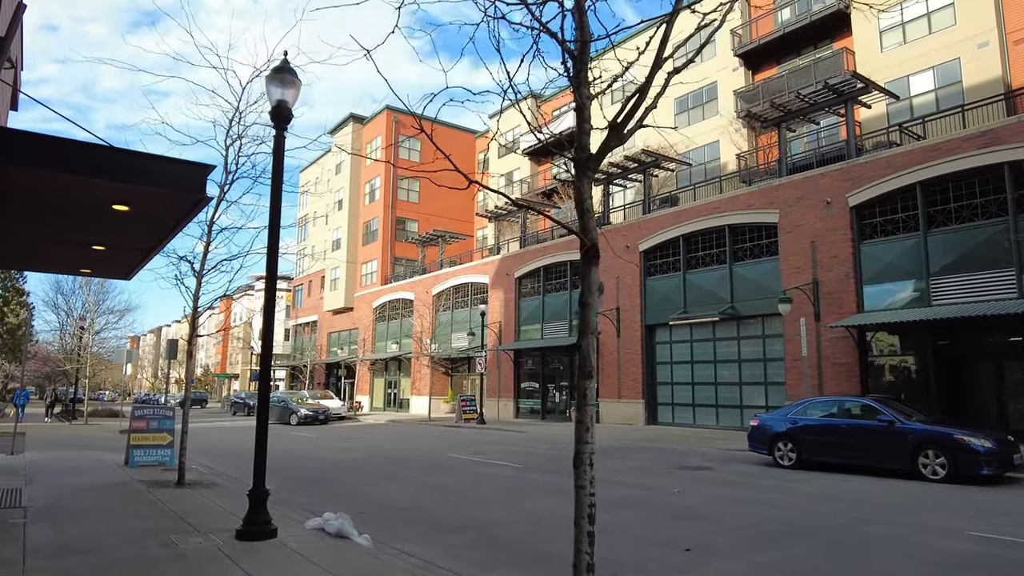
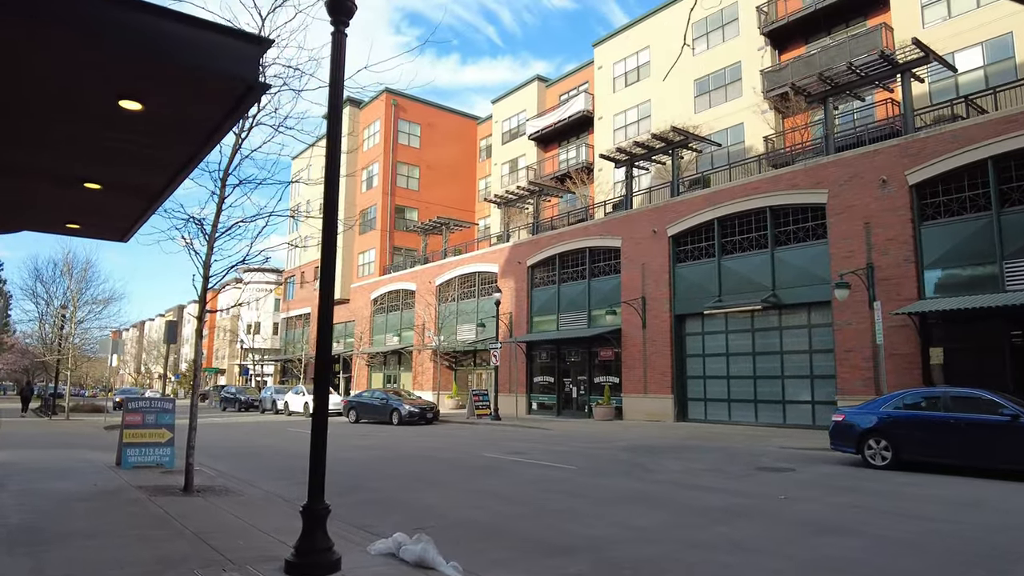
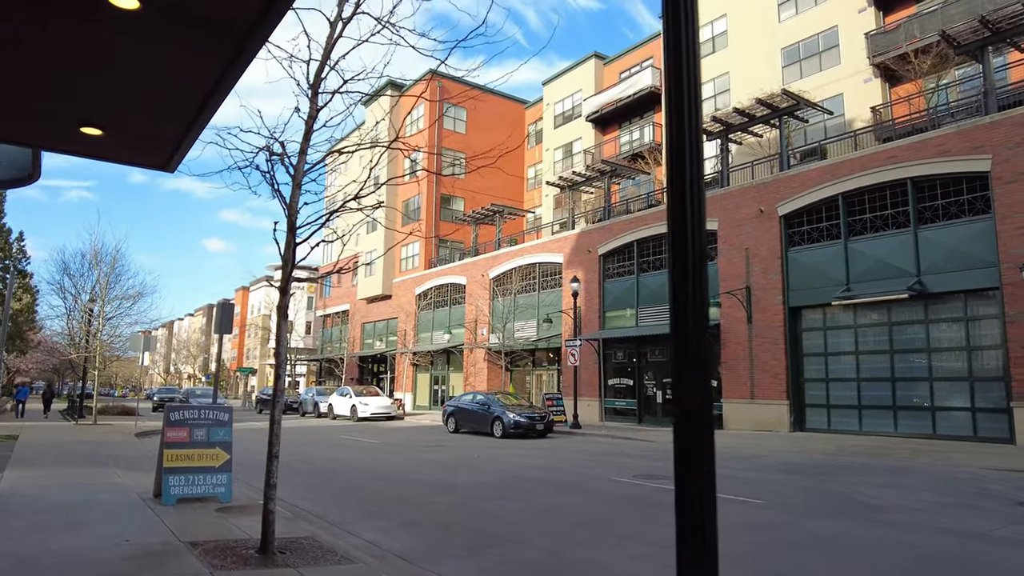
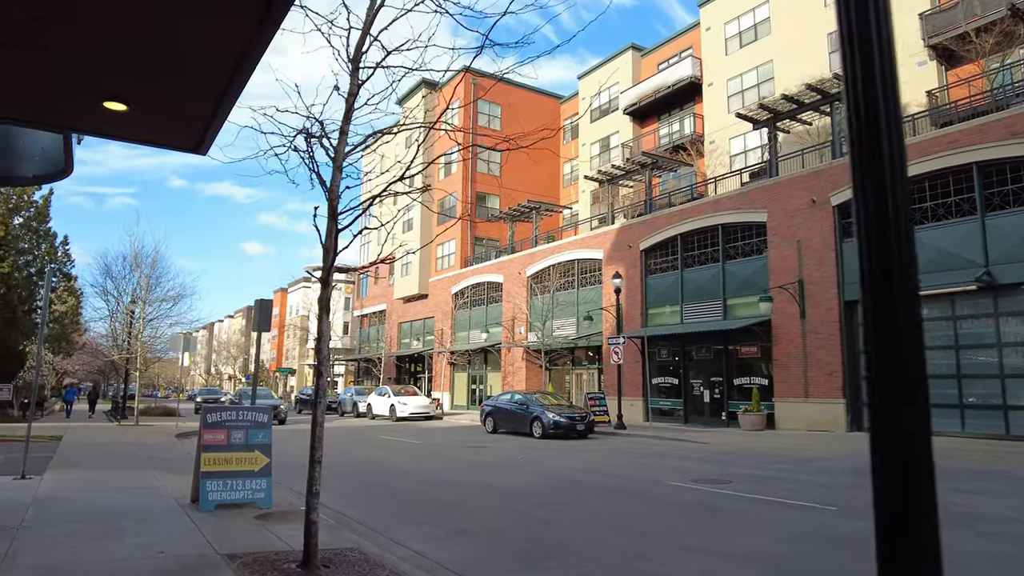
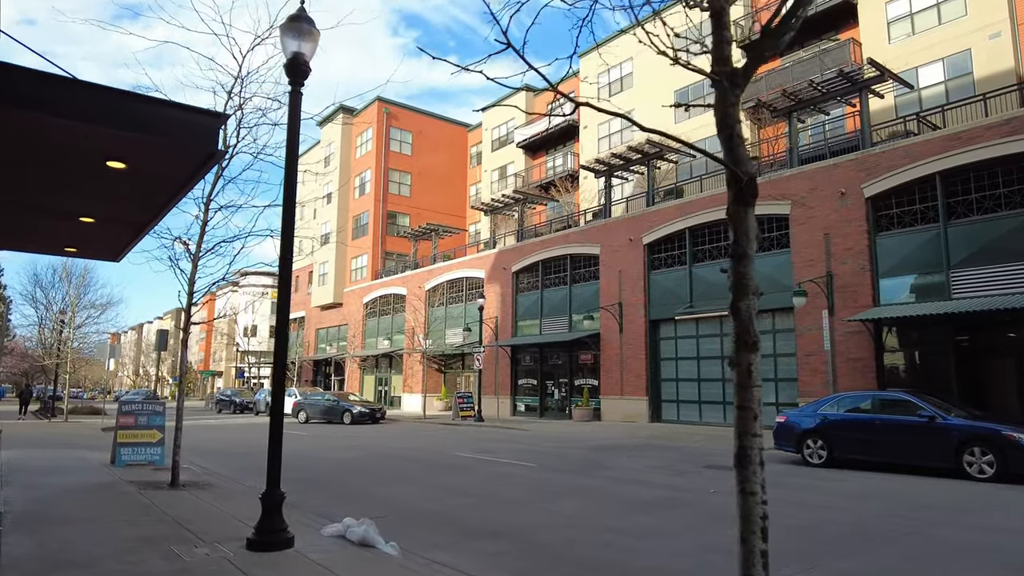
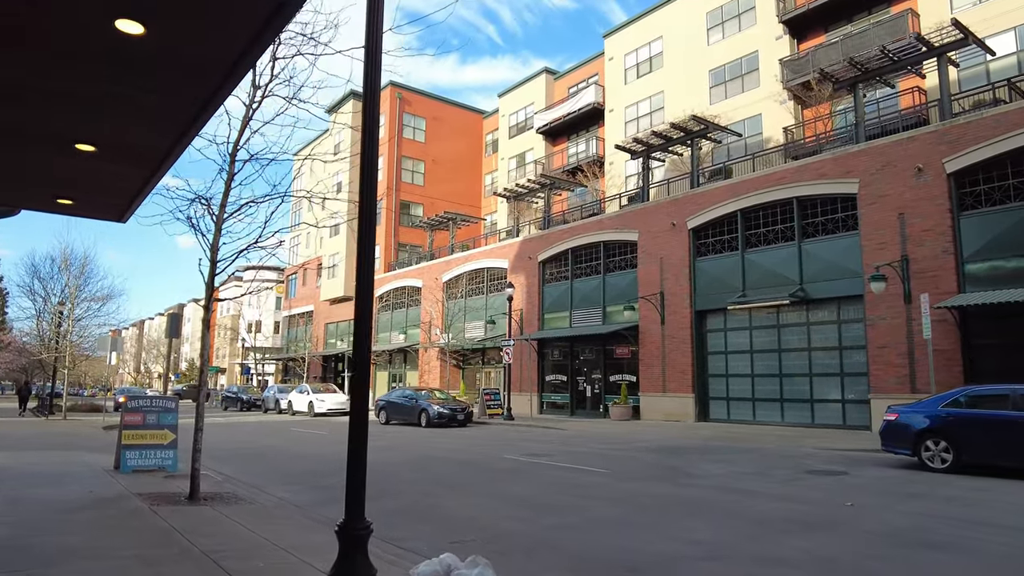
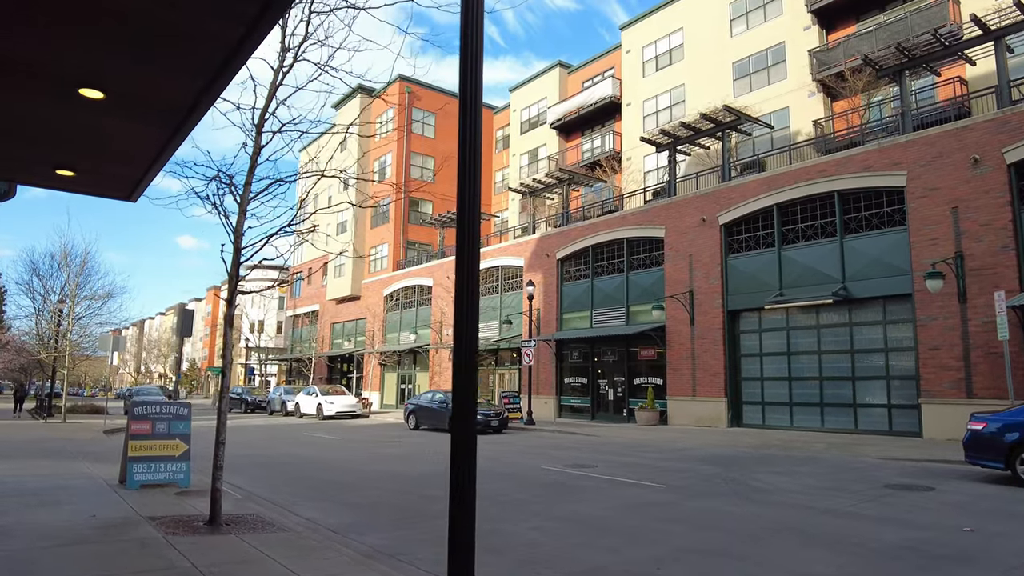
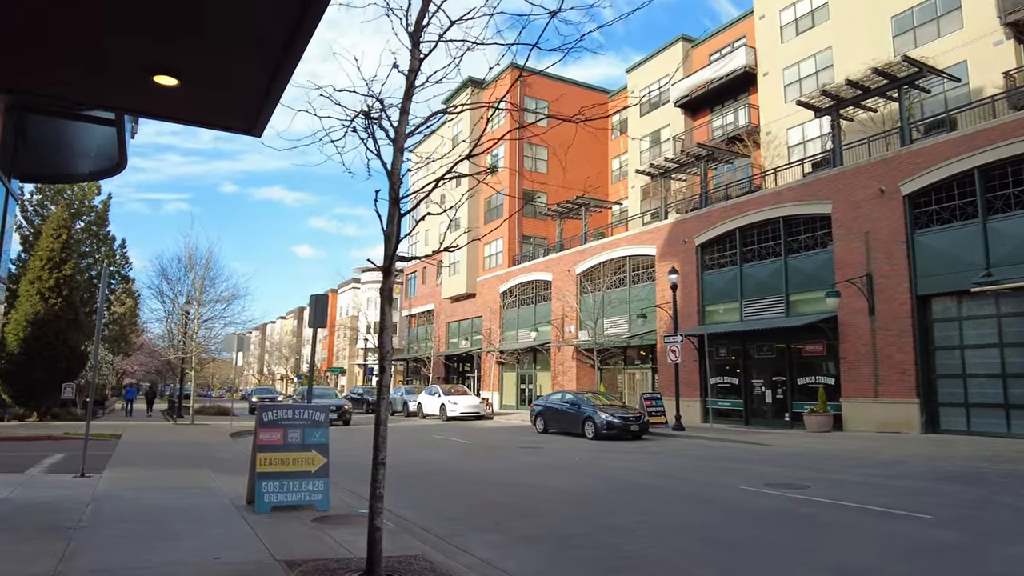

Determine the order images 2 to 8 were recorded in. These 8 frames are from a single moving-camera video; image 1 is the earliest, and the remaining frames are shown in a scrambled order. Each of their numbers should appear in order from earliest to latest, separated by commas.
5, 2, 6, 7, 3, 4, 8
